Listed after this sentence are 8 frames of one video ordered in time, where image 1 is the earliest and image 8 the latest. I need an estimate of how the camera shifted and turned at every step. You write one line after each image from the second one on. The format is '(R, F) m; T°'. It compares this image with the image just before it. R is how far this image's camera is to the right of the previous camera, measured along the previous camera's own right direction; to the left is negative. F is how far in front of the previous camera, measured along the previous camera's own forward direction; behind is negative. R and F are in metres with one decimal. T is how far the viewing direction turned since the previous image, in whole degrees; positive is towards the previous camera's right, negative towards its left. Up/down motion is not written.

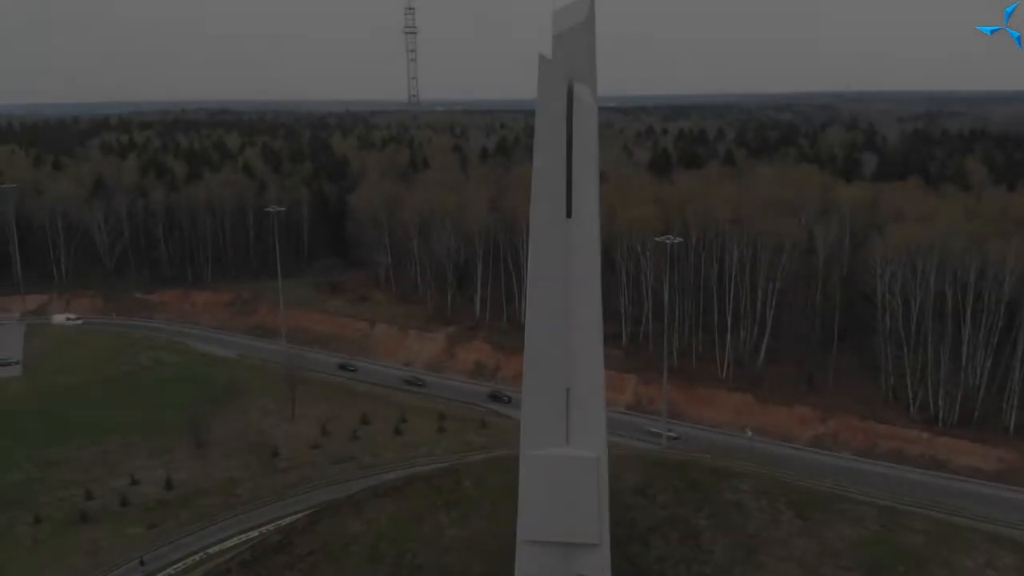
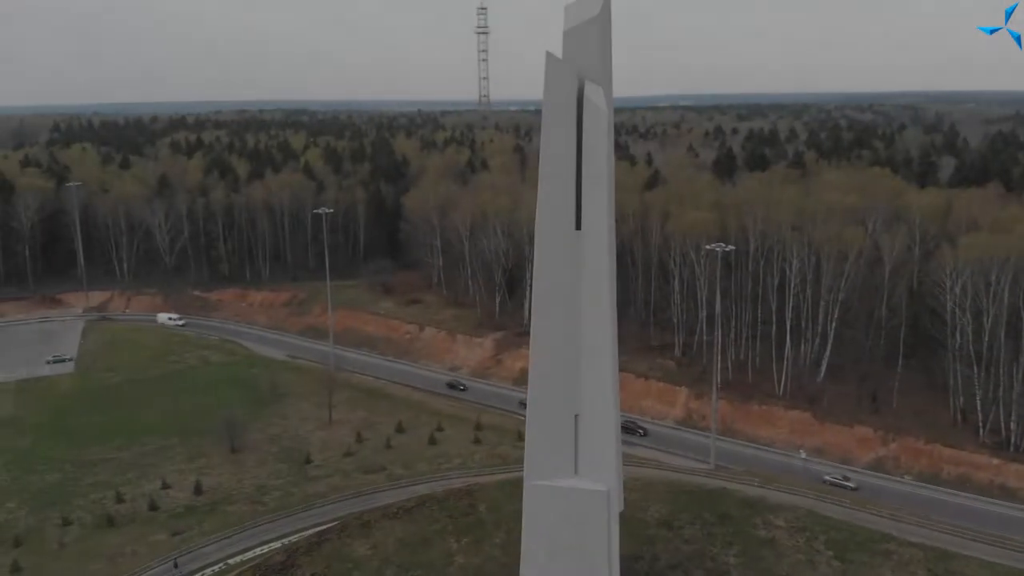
(+1.0, +1.1) m; -5°
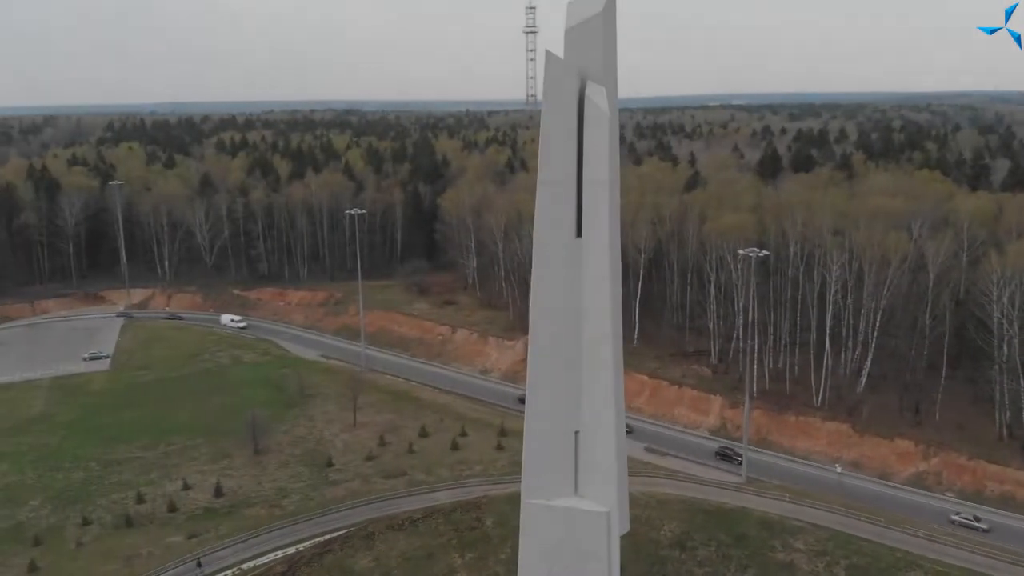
(+0.7, +0.6) m; -3°
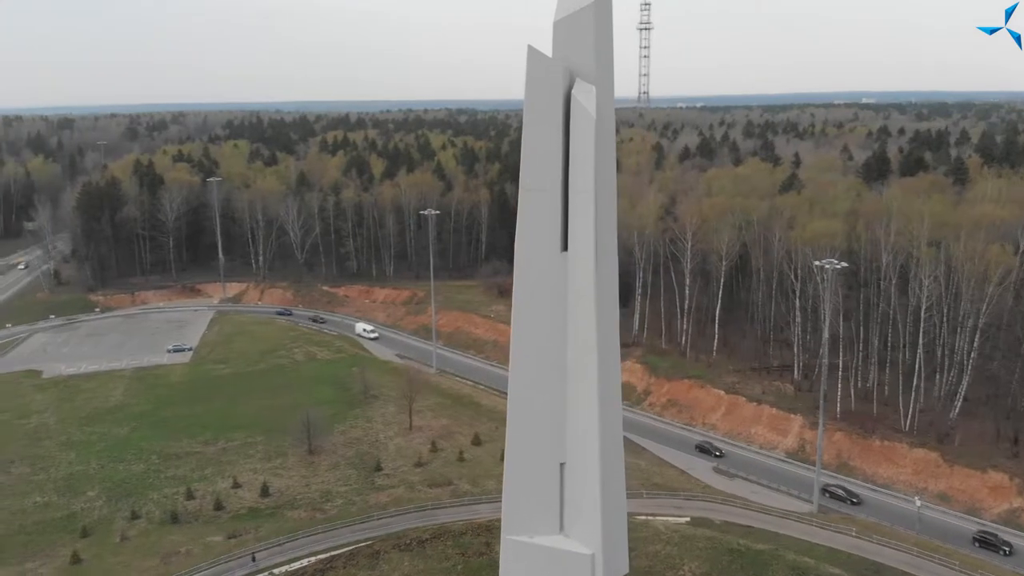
(+1.6, +1.1) m; -7°
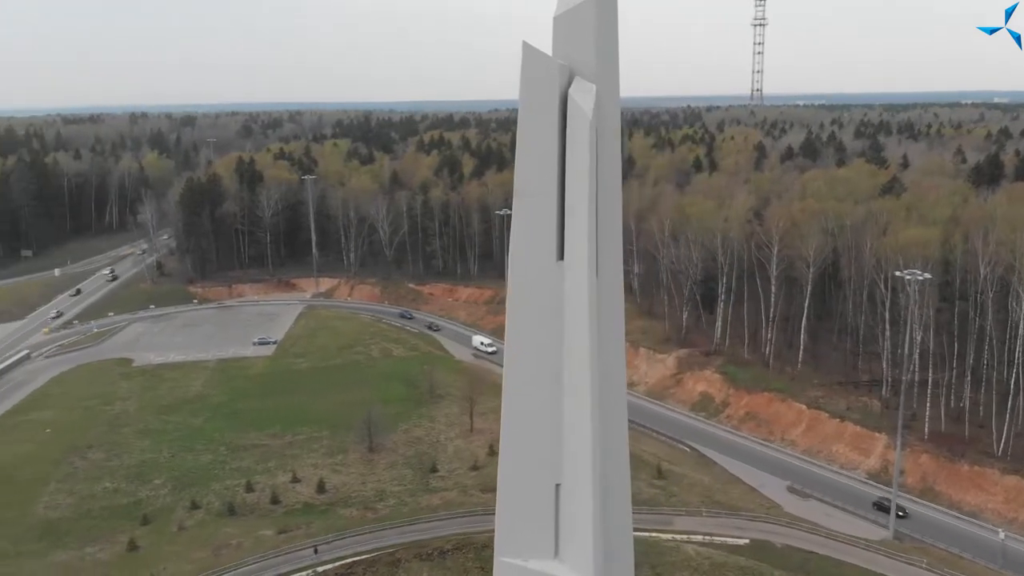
(+1.3, +0.6) m; -7°
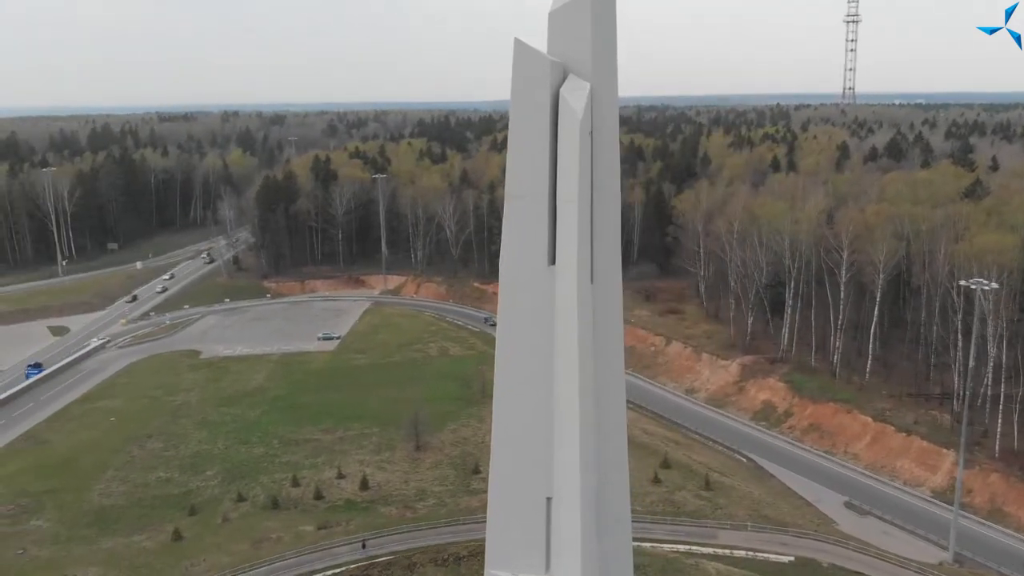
(+1.0, +0.4) m; -5°
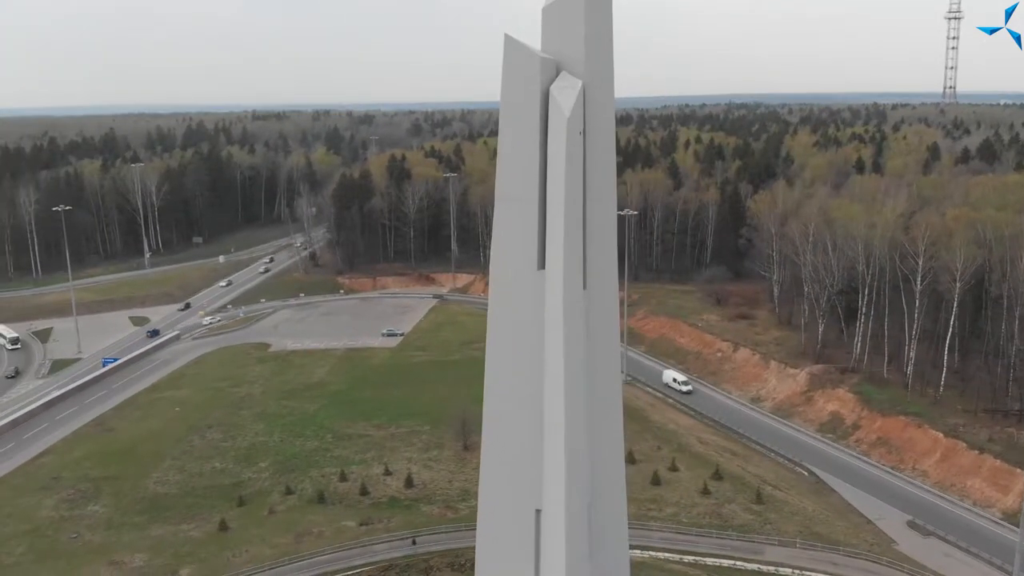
(+1.1, +0.3) m; -5°
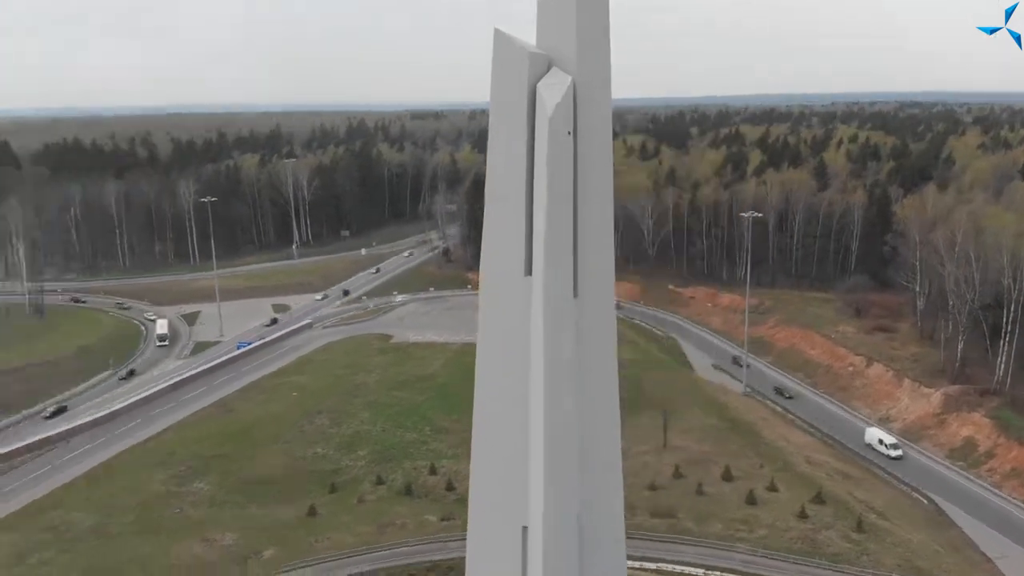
(+1.7, +0.4) m; -10°
